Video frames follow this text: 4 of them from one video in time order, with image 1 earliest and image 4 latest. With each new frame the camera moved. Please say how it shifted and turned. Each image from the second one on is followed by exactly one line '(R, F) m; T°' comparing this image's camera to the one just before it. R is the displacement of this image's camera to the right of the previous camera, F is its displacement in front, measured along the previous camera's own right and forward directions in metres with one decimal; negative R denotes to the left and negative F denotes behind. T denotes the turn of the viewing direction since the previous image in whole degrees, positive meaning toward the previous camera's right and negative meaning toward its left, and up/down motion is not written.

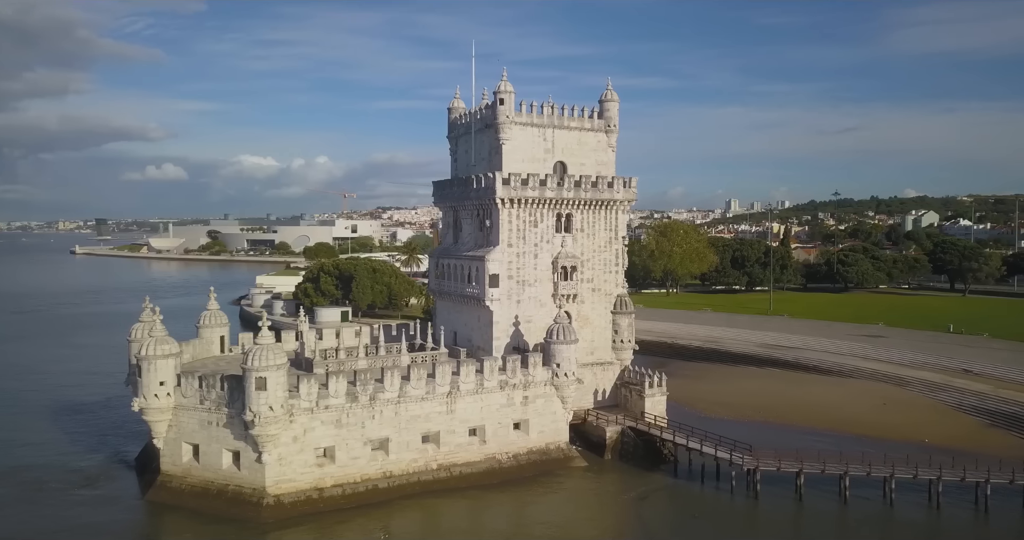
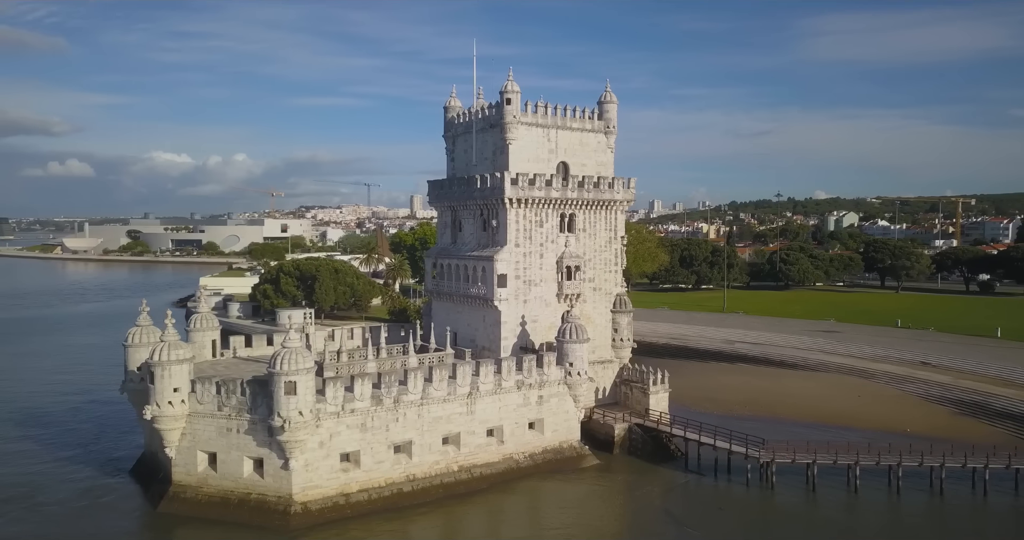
(-4.0, +0.2) m; +6°
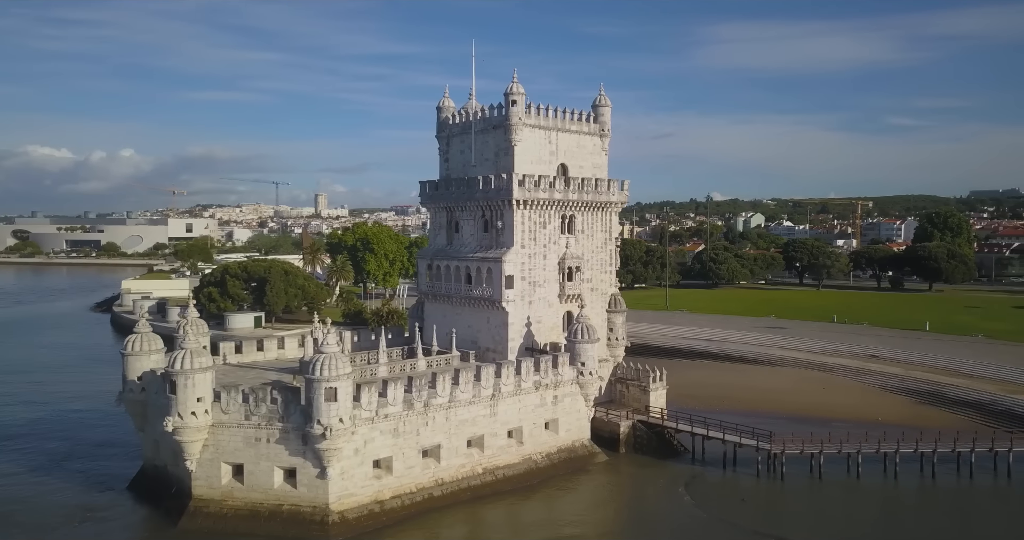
(-4.9, +0.2) m; +7°
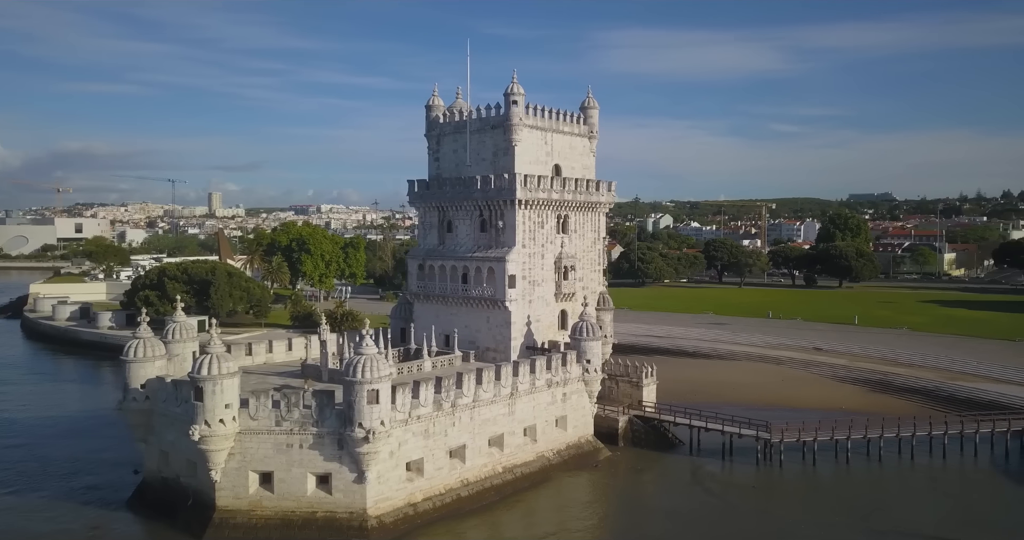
(-4.9, +0.1) m; +7°
